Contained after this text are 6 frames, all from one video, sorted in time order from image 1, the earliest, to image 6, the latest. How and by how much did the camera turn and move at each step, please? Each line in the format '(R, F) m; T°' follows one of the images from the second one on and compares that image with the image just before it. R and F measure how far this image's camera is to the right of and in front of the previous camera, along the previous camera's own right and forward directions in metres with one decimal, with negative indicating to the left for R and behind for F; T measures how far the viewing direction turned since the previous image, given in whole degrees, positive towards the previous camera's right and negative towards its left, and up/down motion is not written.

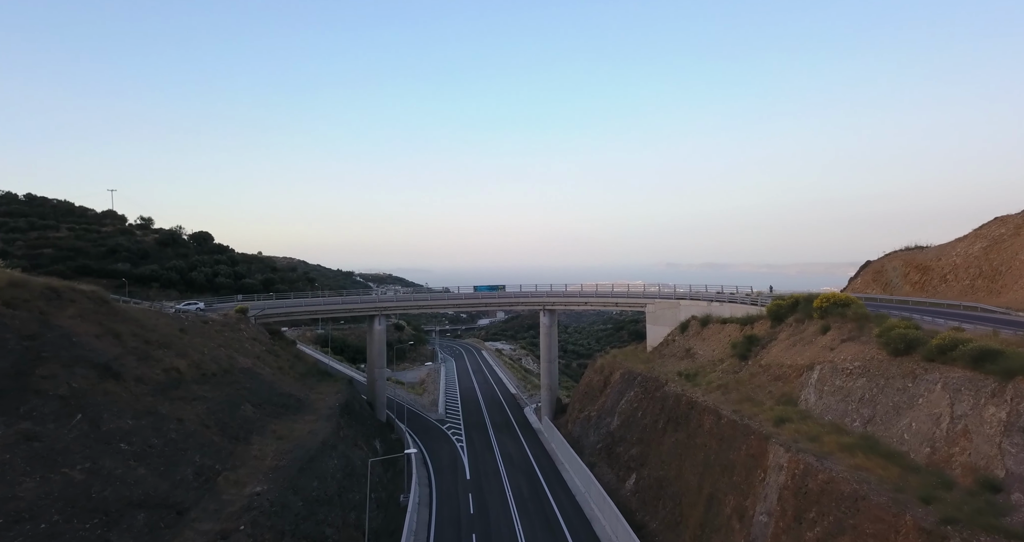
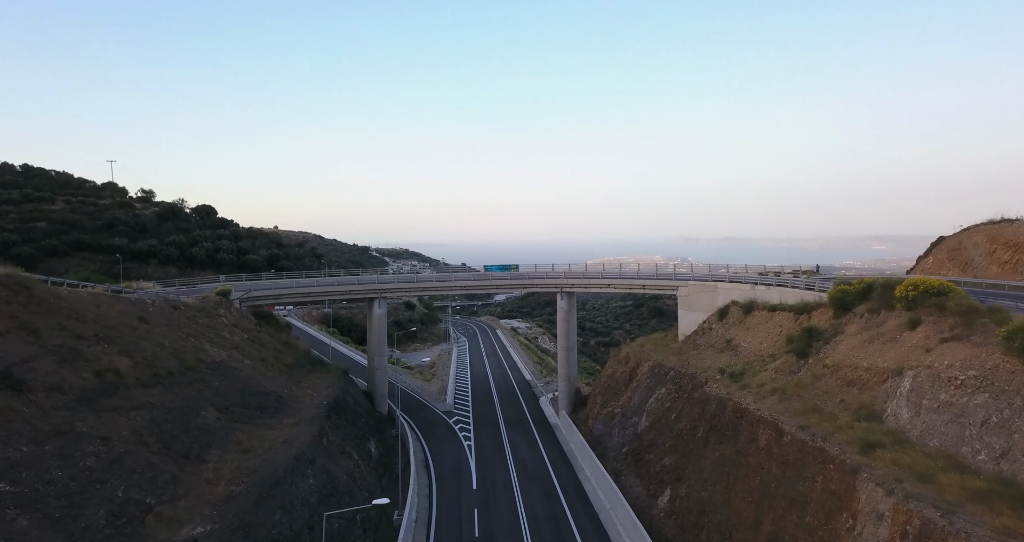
(+0.2, +5.0) m; -2°
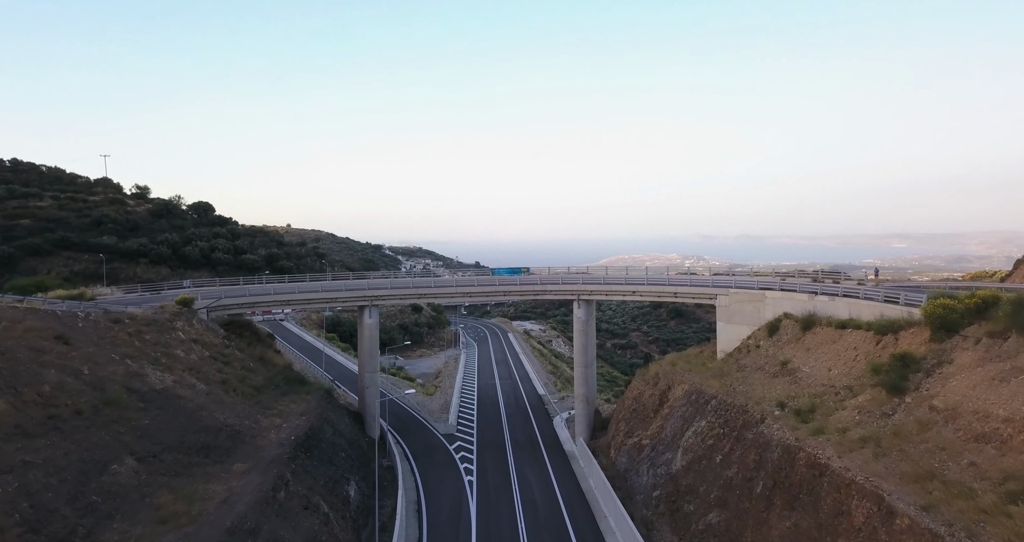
(+0.3, +5.6) m; -1°
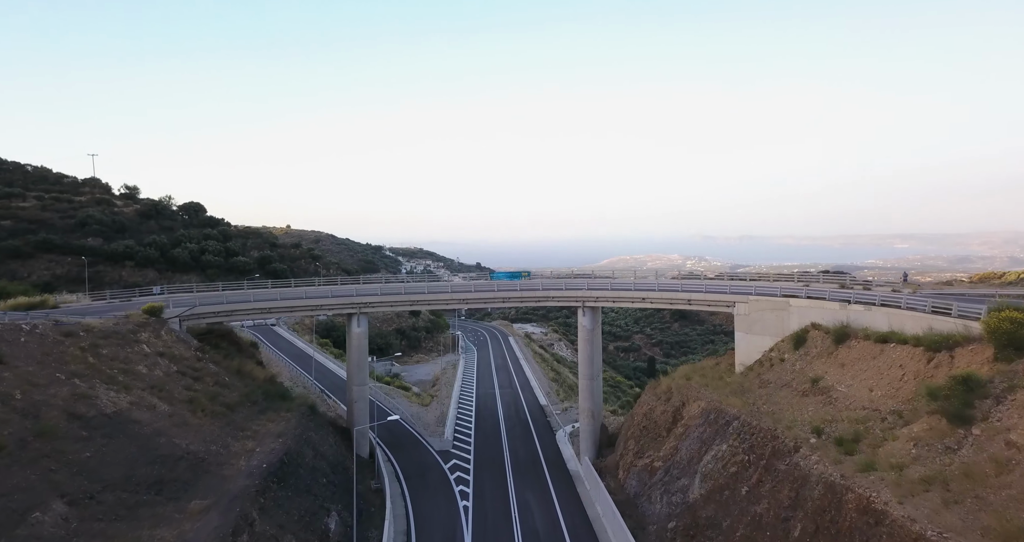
(+0.1, +2.8) m; 0°
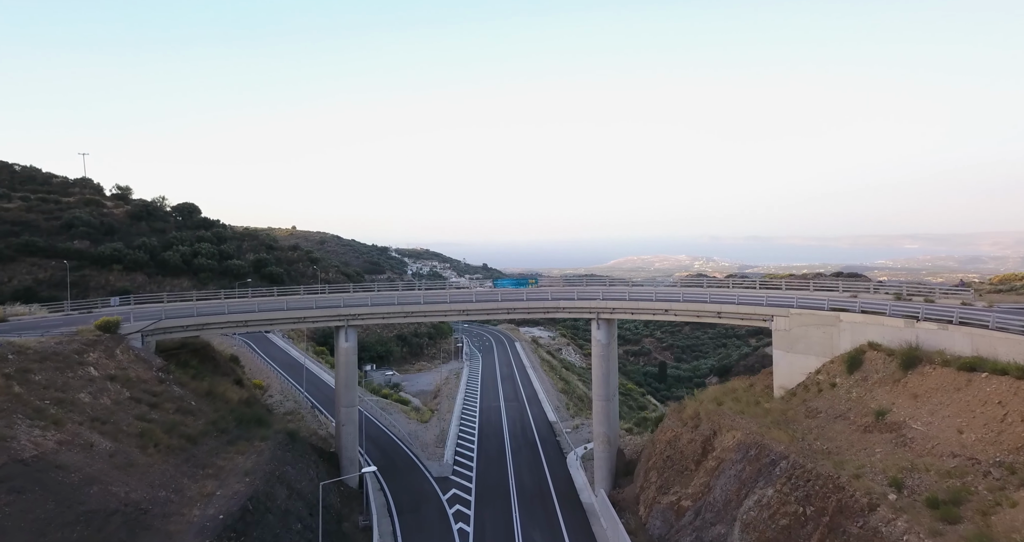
(0.0, +3.8) m; -1°
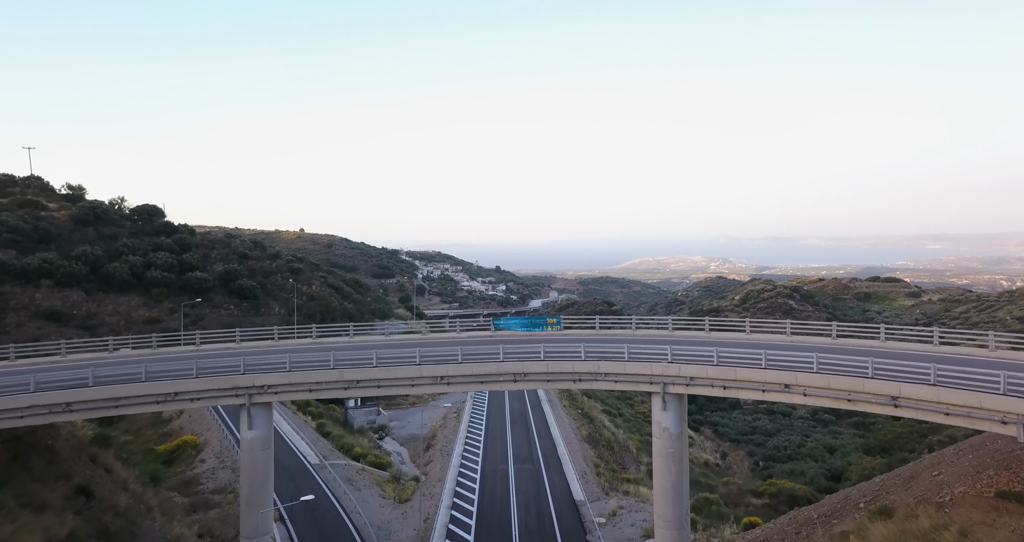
(+0.2, +12.8) m; -1°
